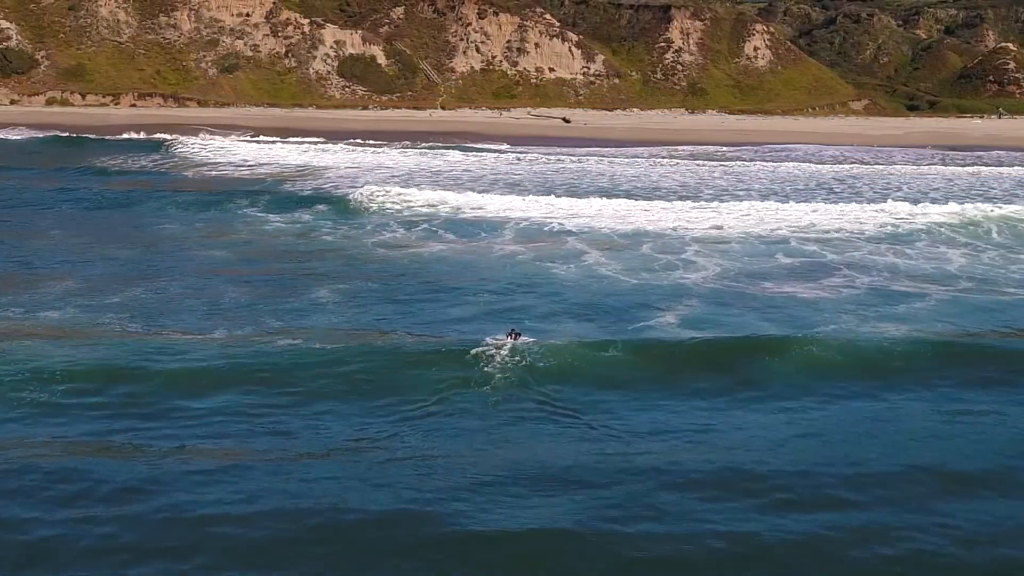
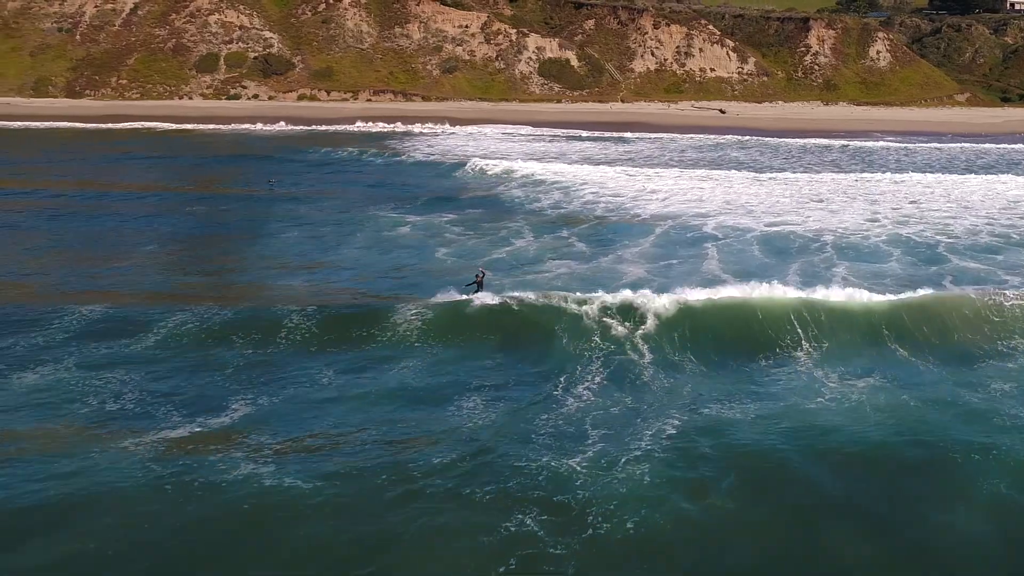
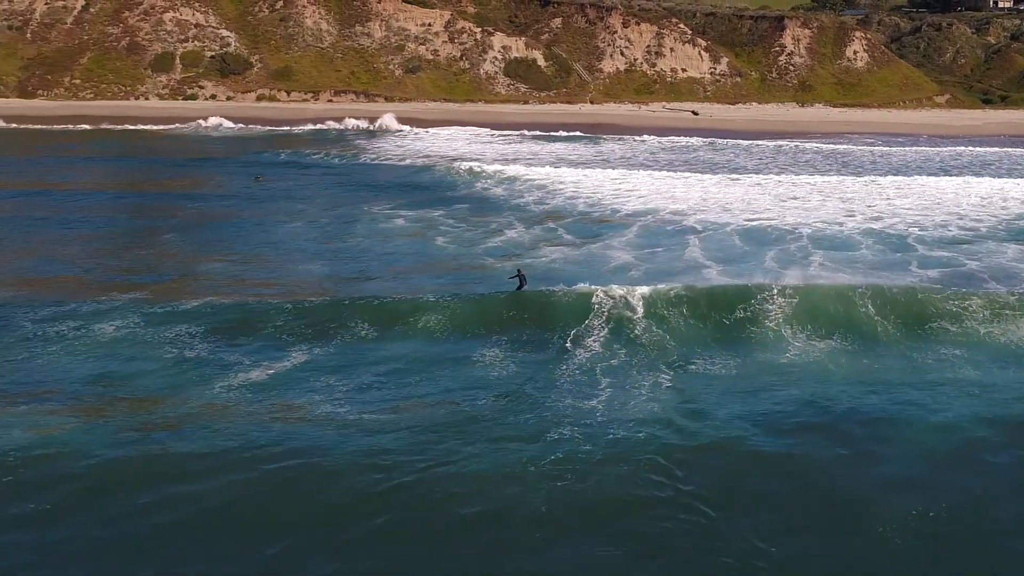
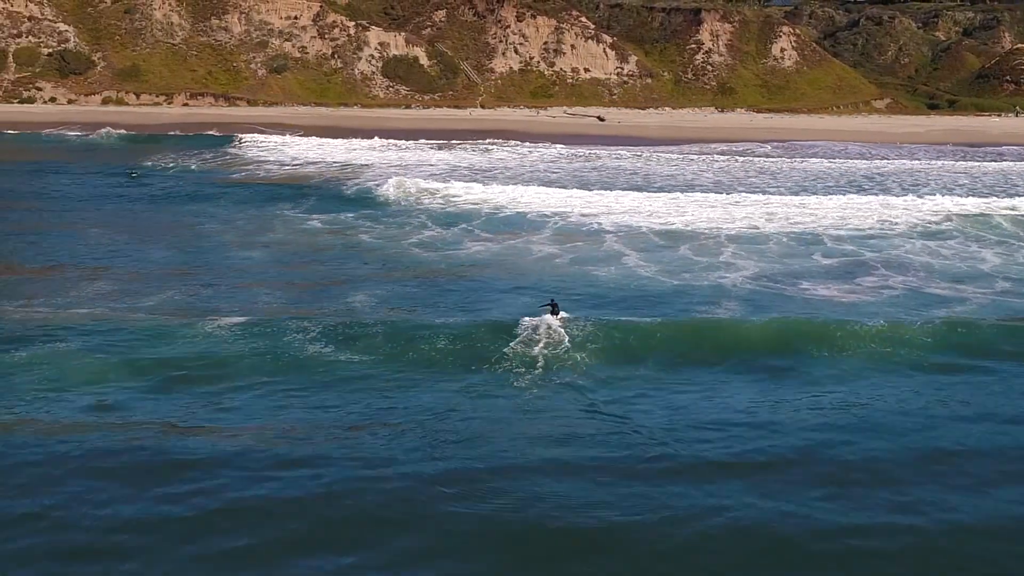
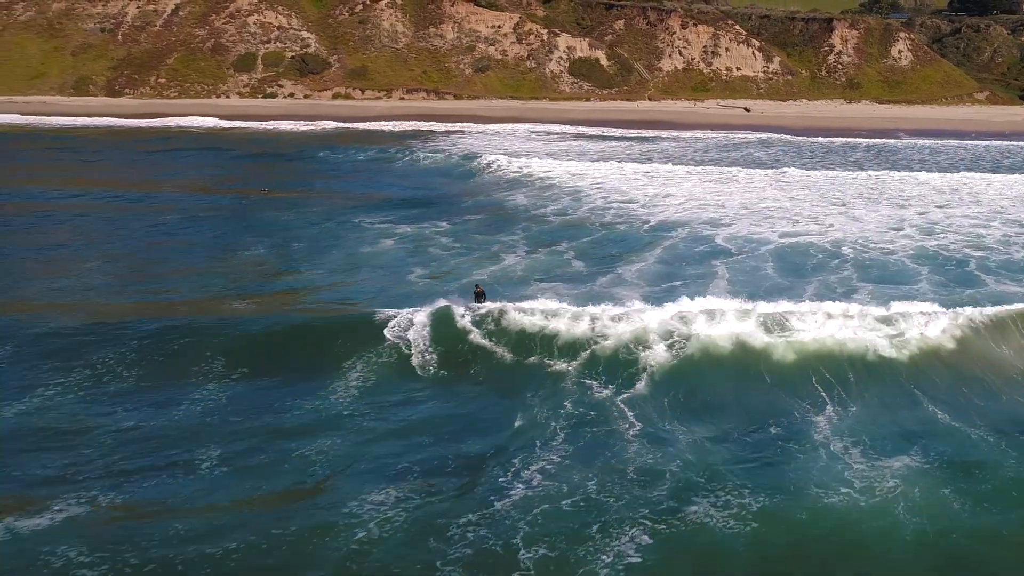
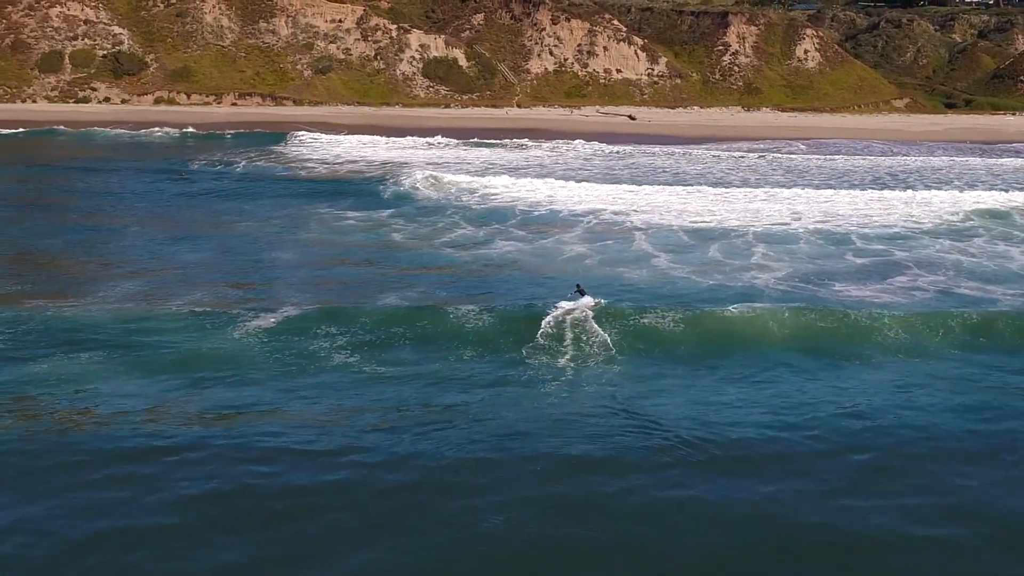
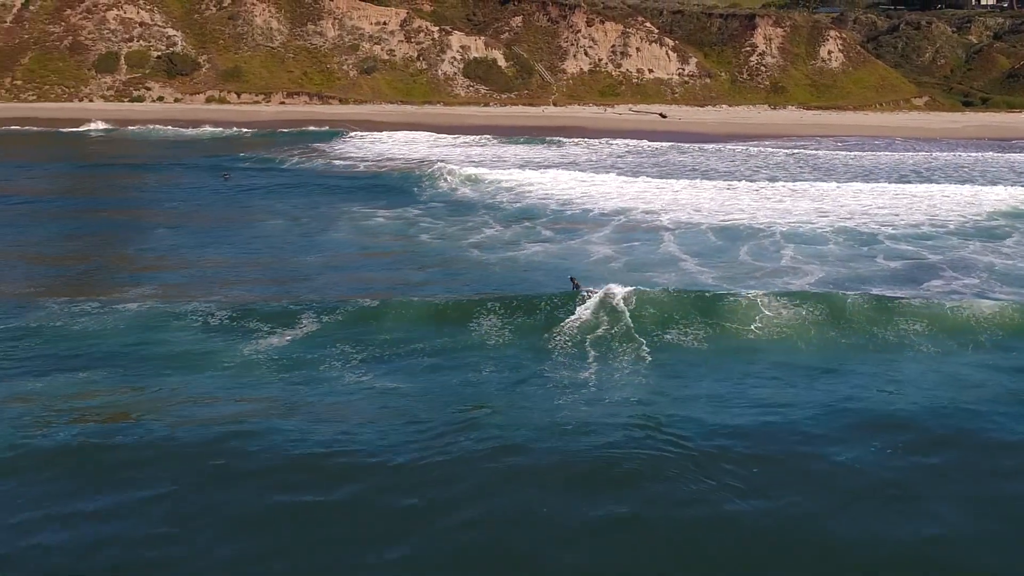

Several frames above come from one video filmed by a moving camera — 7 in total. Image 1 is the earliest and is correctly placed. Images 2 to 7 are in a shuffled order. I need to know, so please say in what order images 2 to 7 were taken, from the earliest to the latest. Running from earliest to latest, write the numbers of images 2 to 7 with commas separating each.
4, 6, 7, 3, 2, 5
